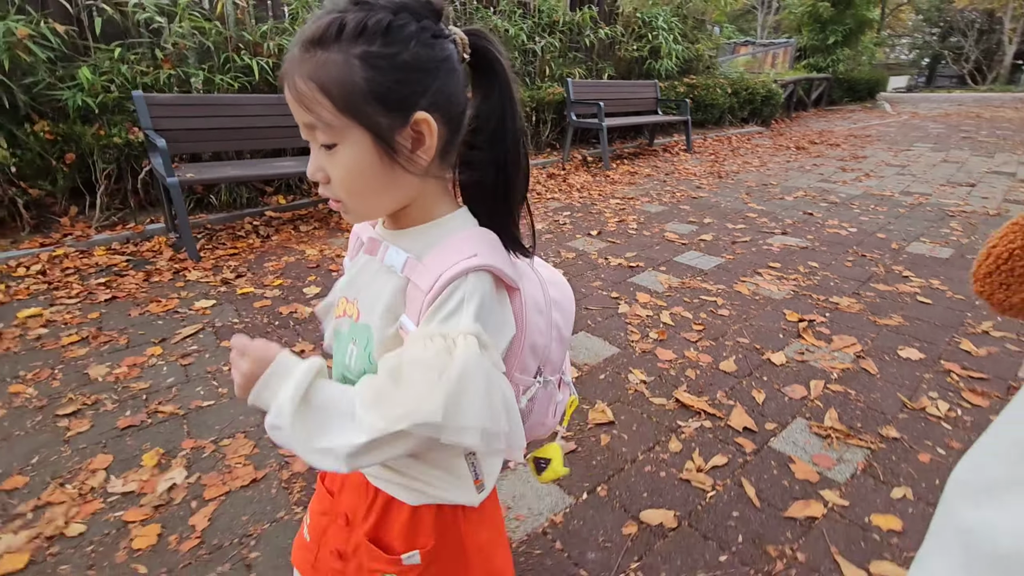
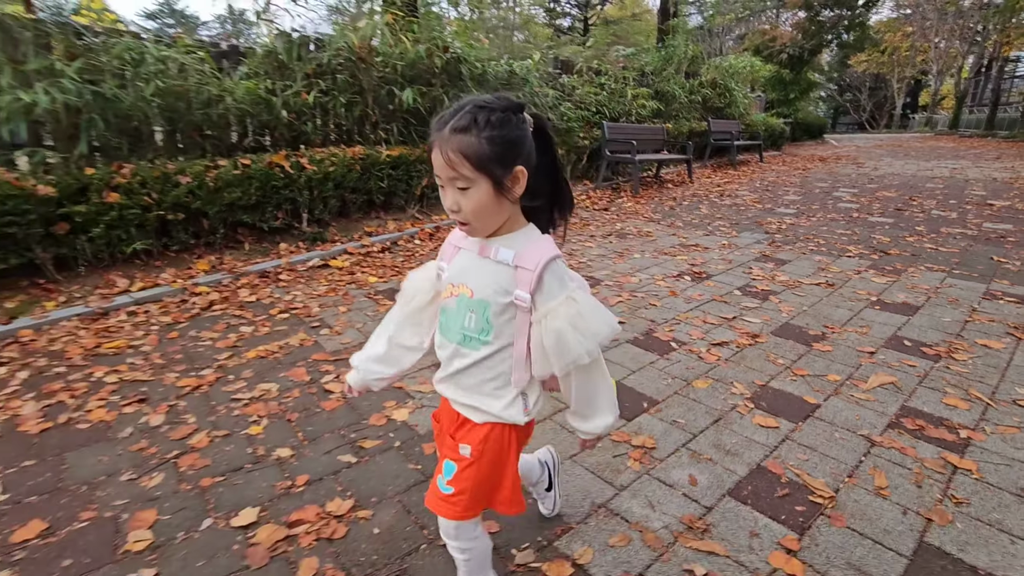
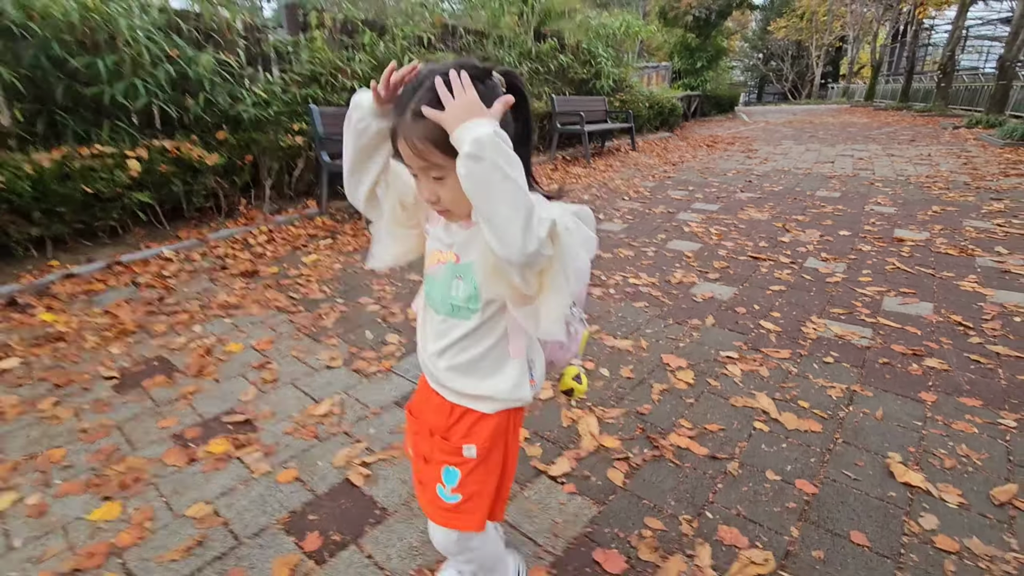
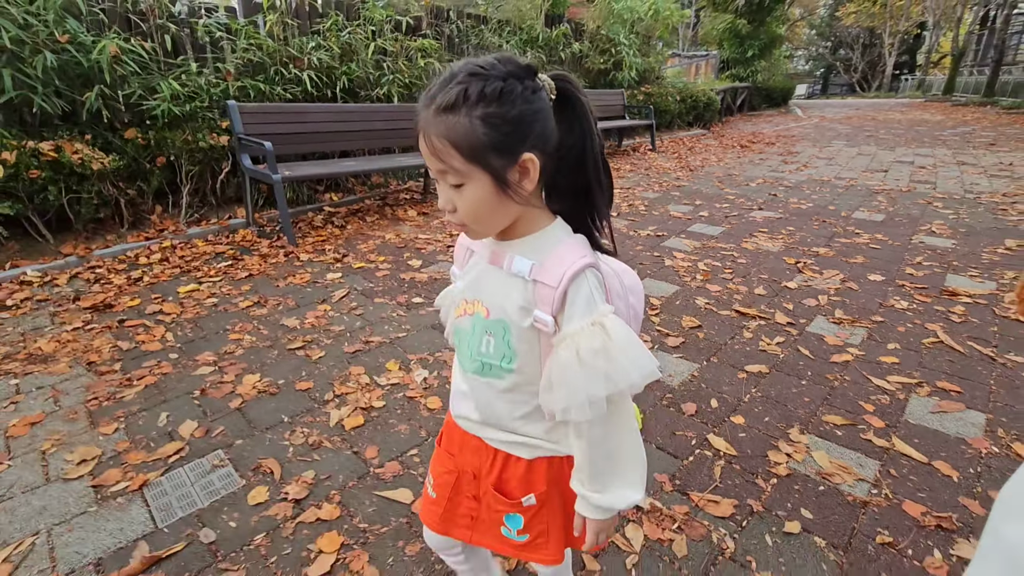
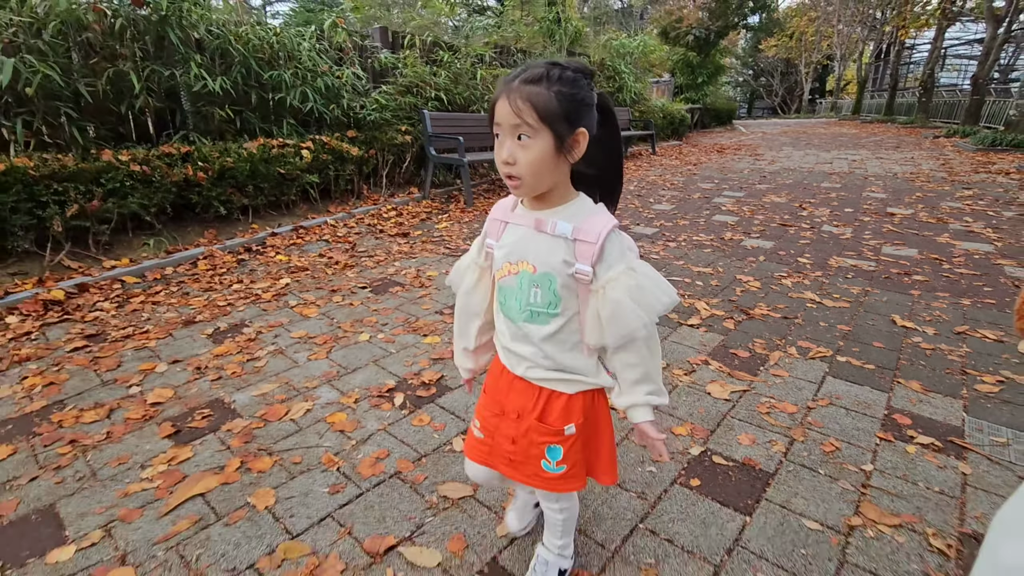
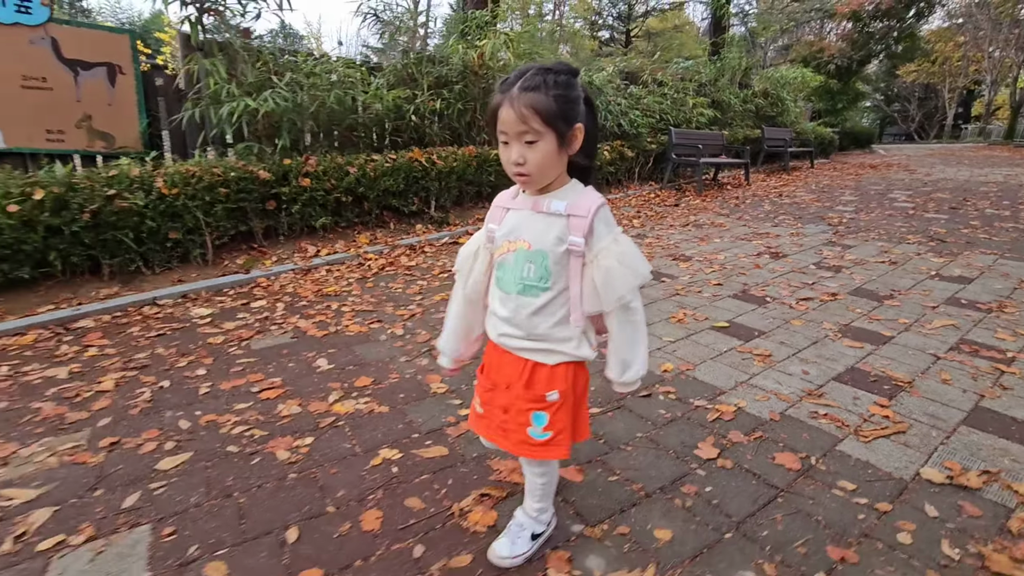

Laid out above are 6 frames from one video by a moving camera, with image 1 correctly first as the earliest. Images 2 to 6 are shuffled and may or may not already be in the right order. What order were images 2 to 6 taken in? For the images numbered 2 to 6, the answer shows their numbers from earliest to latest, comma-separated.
4, 3, 5, 2, 6
